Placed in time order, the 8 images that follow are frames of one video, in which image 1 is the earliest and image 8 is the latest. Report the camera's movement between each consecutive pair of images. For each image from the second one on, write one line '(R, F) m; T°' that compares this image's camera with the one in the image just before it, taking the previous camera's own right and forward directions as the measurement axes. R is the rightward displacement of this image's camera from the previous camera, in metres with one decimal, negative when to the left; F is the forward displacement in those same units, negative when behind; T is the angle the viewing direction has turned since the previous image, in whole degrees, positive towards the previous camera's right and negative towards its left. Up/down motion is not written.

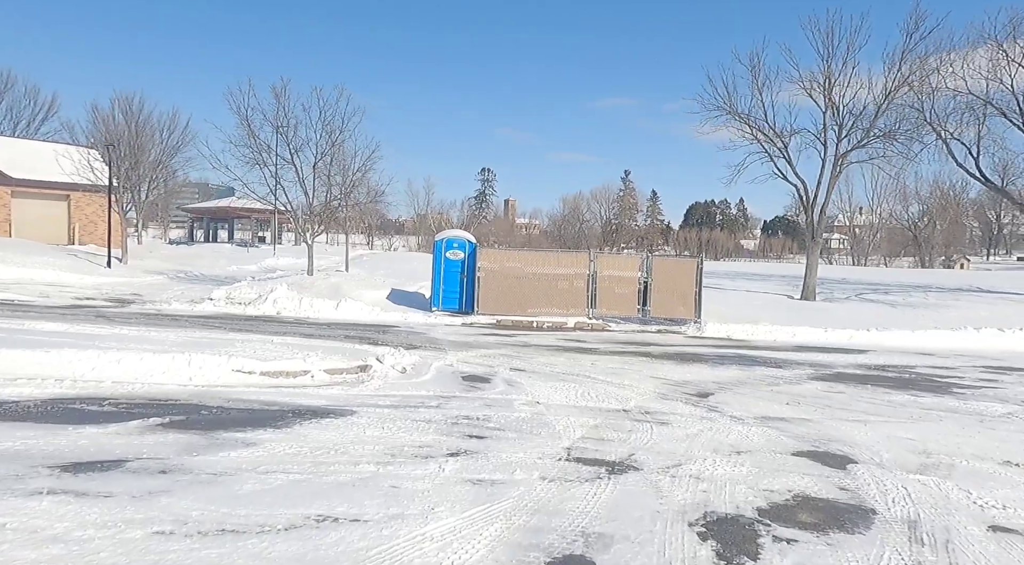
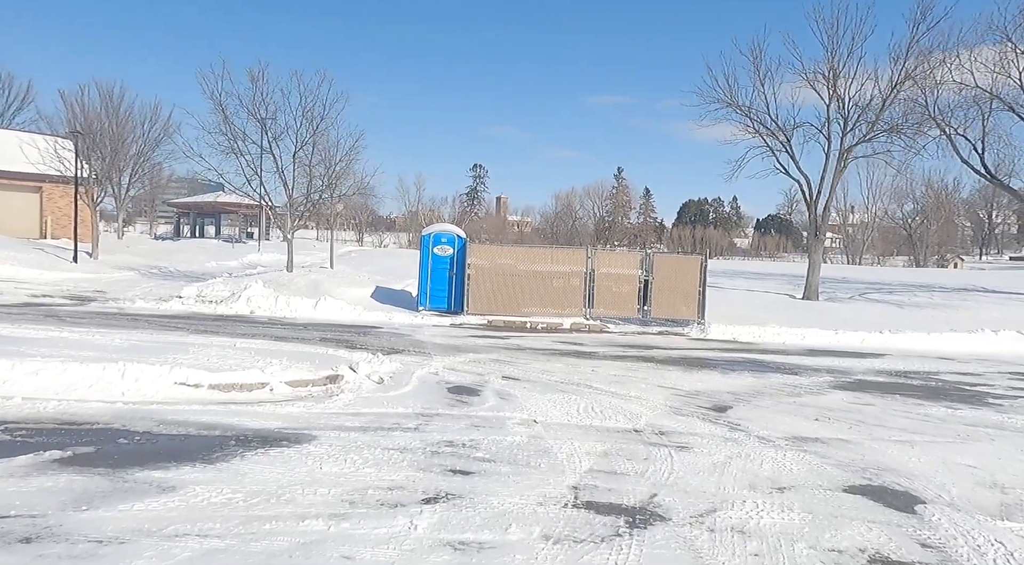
(0.0, +1.3) m; +1°
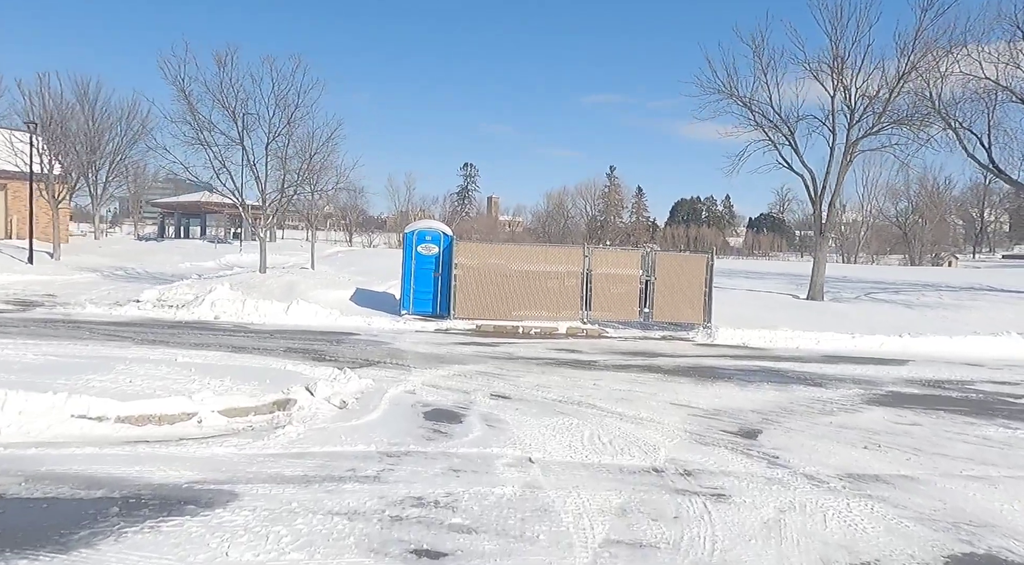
(0.0, +1.6) m; +1°
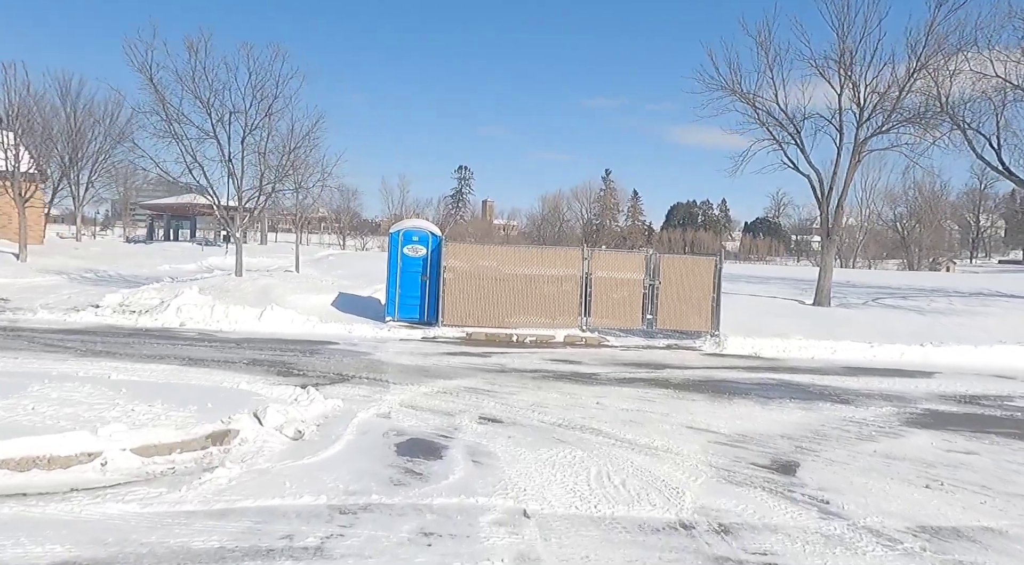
(0.0, +1.3) m; 0°
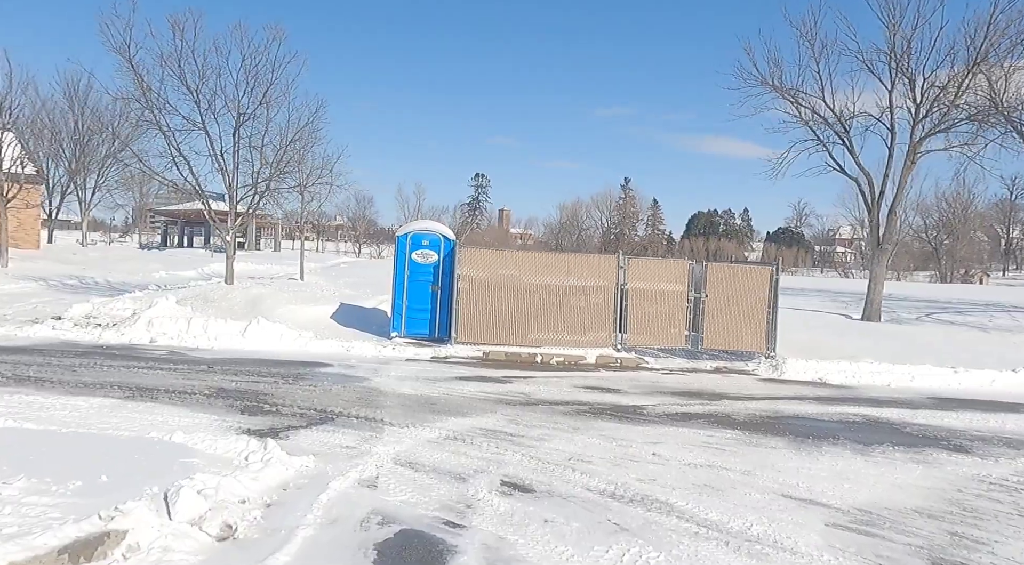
(-0.2, +2.2) m; -1°
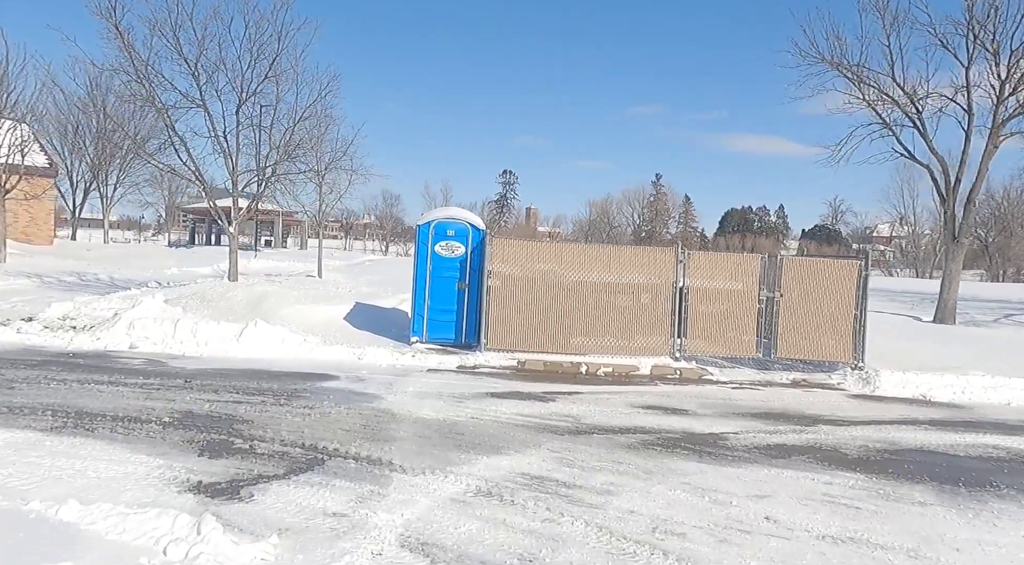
(-0.2, +2.1) m; -2°
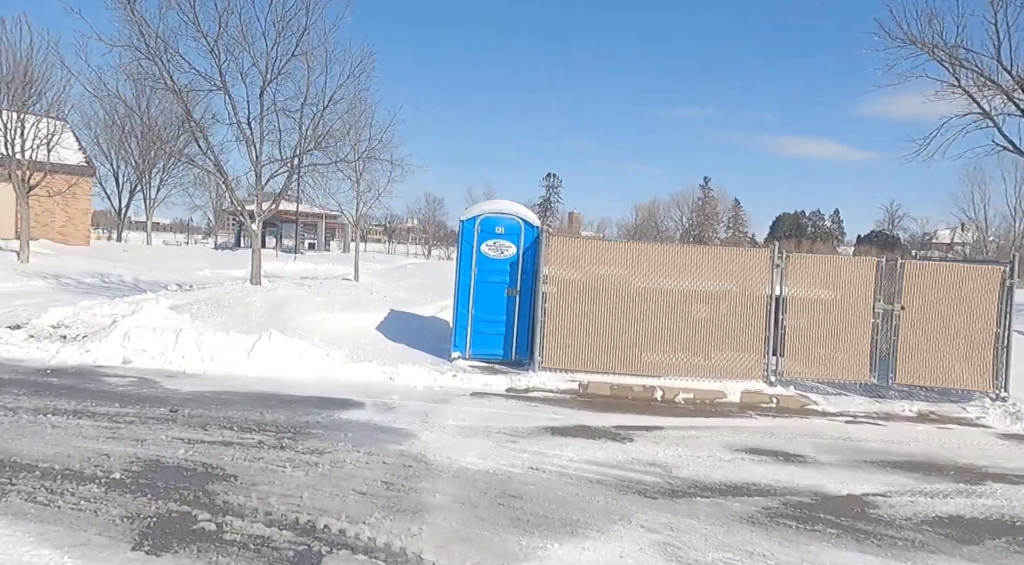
(-0.3, +2.0) m; -3°
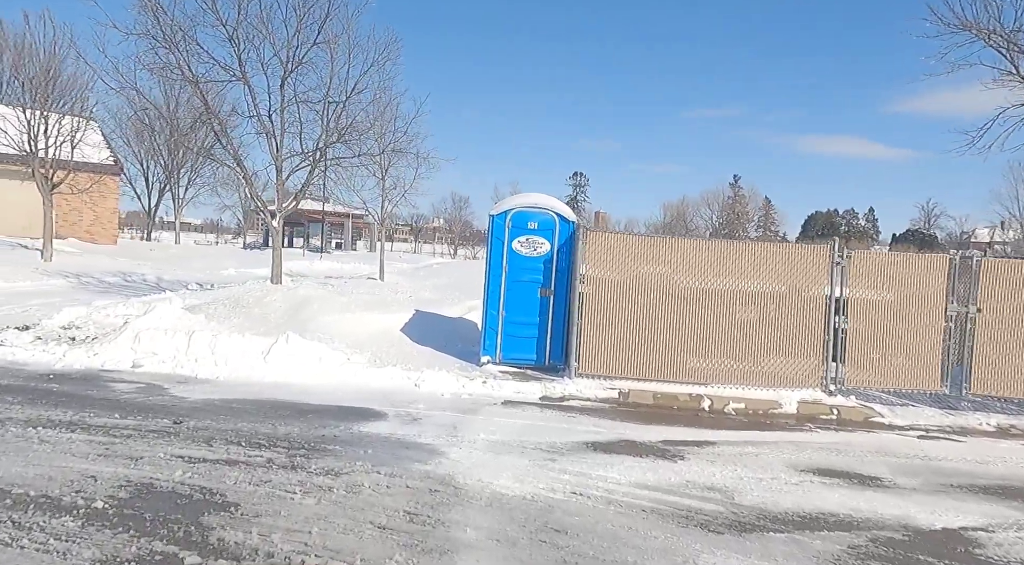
(-0.1, +0.8) m; -2°
